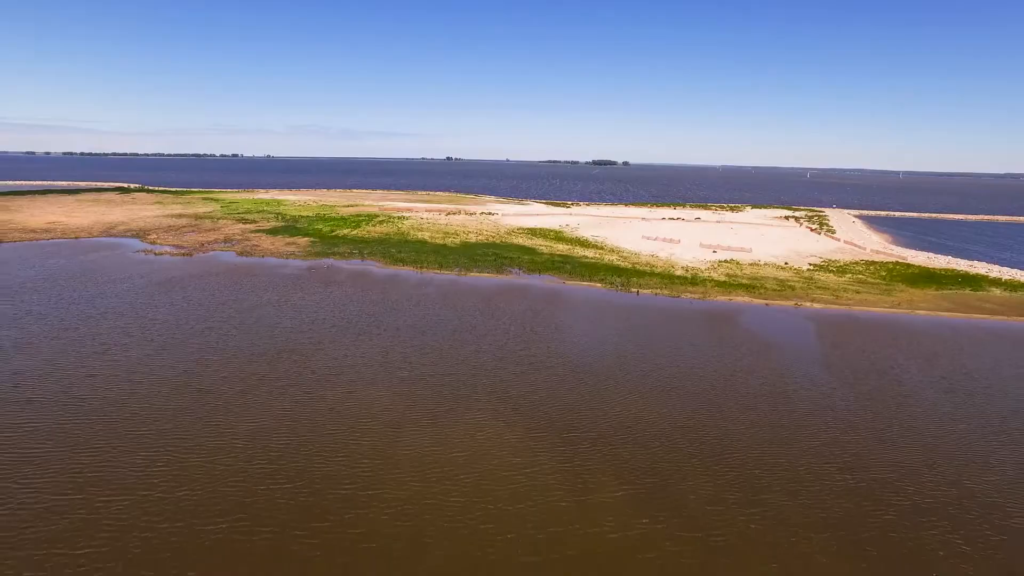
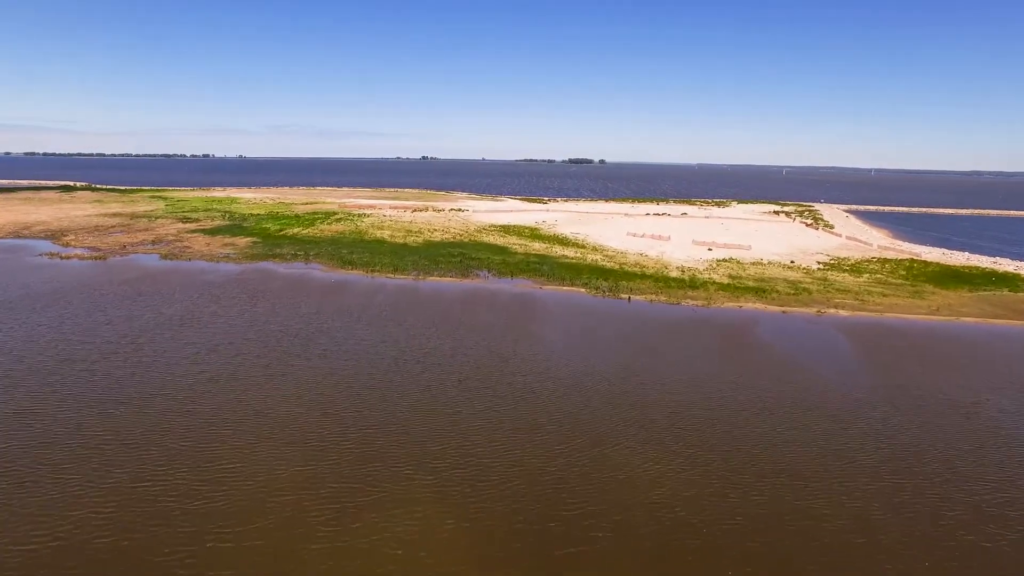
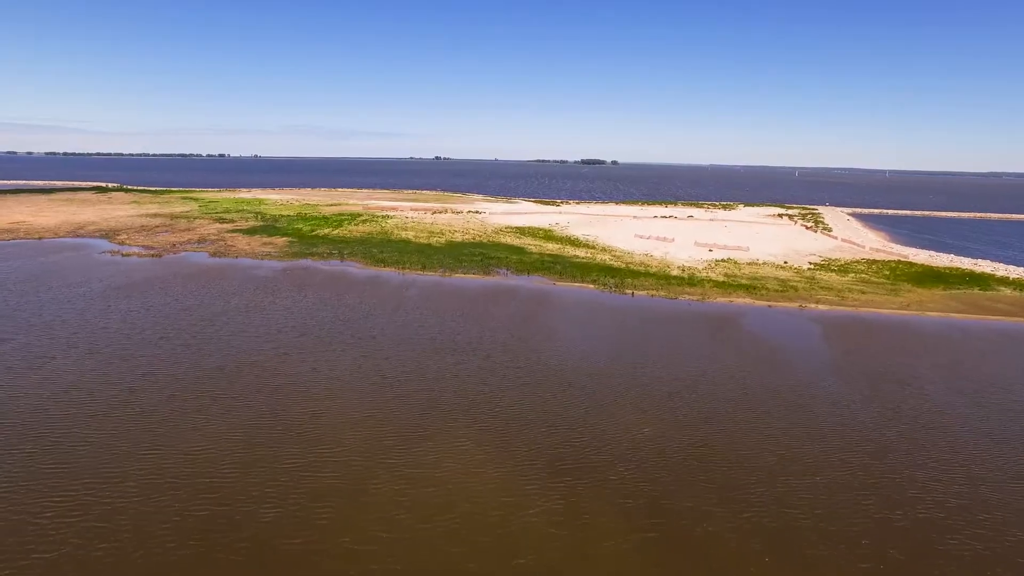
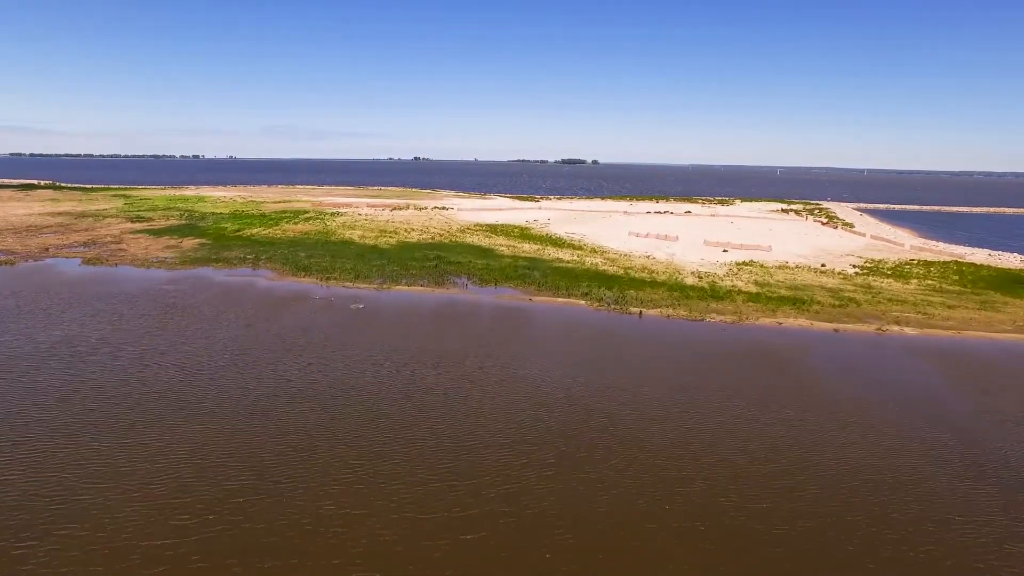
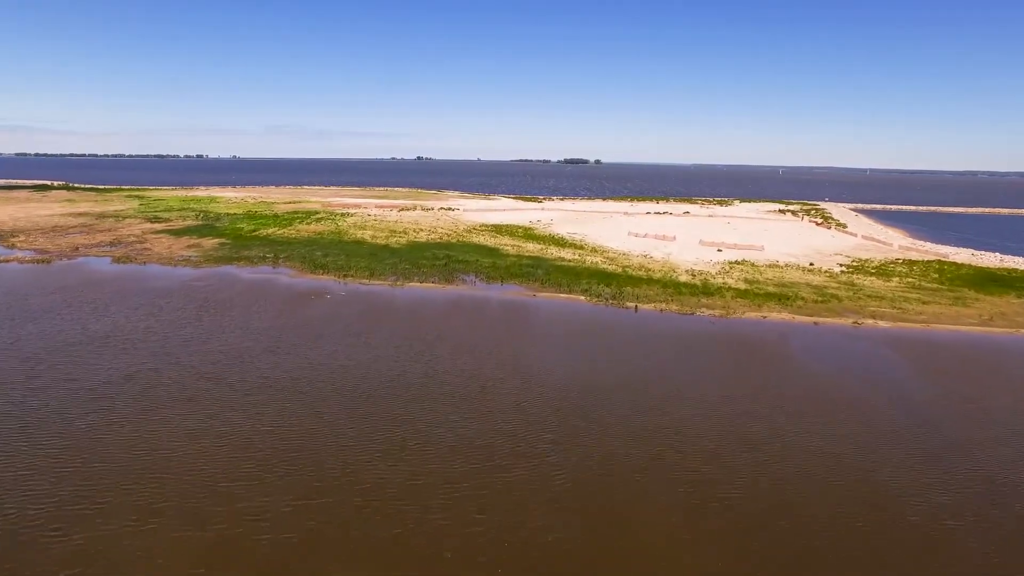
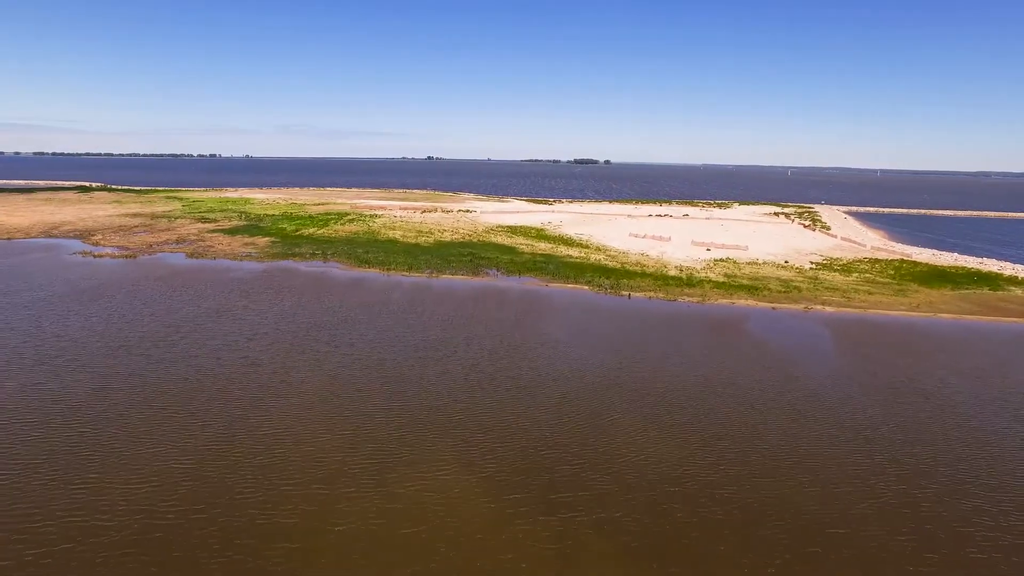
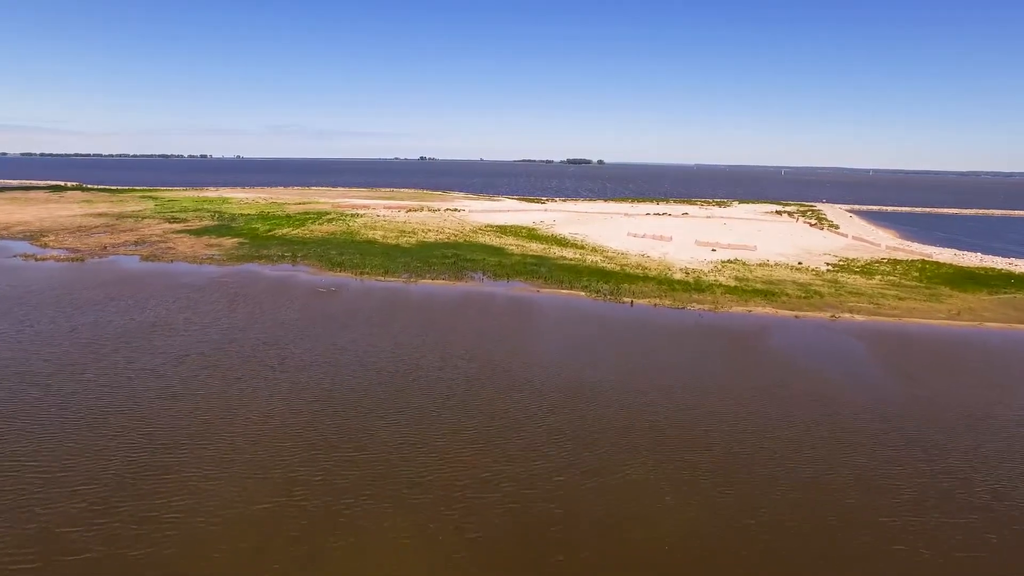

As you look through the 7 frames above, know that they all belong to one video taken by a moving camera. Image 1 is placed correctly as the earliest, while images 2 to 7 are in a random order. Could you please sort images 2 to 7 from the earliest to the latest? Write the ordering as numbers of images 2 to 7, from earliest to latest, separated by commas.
3, 6, 2, 7, 5, 4
